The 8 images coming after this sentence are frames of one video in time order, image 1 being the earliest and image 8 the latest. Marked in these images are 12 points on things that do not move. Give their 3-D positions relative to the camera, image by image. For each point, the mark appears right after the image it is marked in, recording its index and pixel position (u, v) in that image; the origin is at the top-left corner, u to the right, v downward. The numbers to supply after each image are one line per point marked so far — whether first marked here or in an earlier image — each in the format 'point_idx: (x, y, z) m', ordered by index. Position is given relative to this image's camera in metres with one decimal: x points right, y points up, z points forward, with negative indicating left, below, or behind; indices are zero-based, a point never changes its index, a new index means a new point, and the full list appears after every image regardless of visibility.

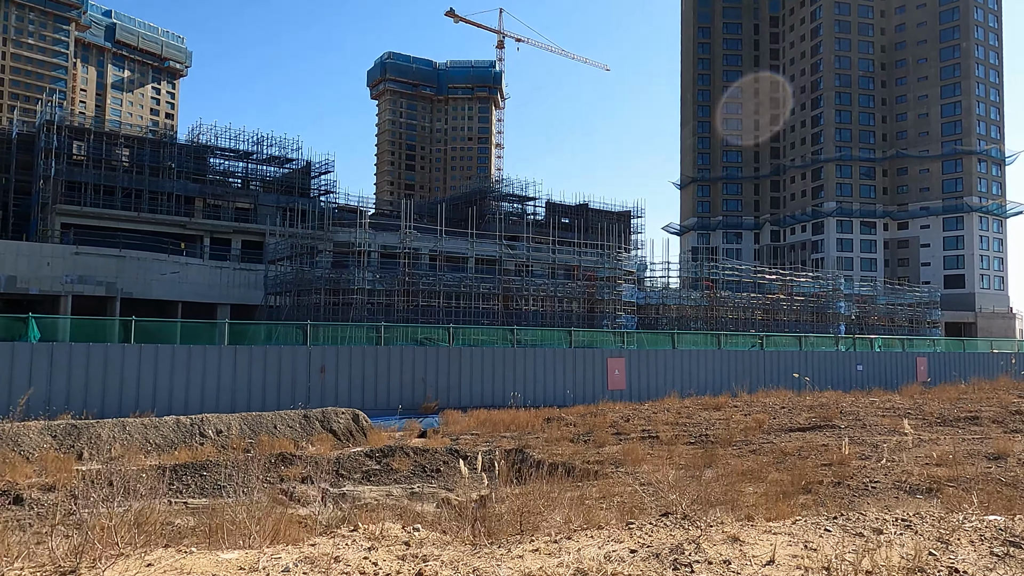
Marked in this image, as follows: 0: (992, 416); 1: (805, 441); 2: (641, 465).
0: (+9.1, -2.4, +14.6) m
1: (+4.5, -2.4, +11.8) m
2: (+1.7, -2.4, +10.2) m
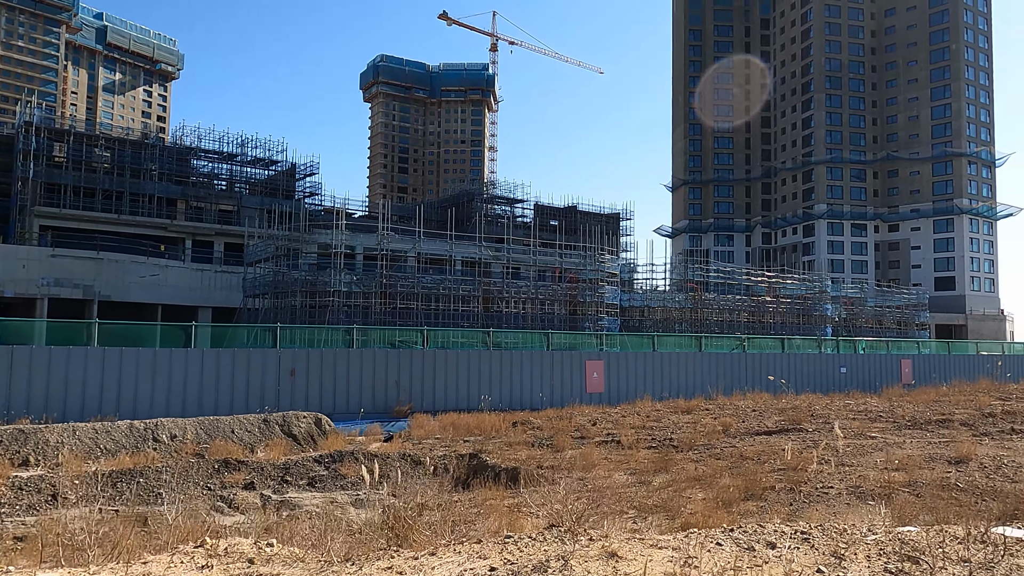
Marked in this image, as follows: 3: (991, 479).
0: (+8.4, -2.4, +14.3) m
1: (+3.8, -2.4, +11.5) m
2: (+1.1, -2.4, +10.0) m
3: (+5.6, -2.2, +8.9) m
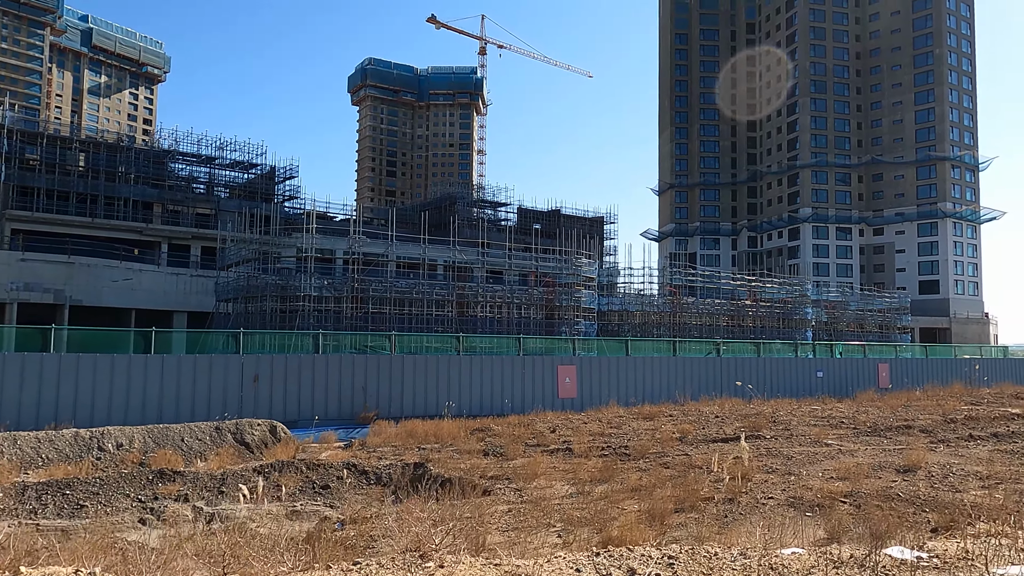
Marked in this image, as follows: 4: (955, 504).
0: (+7.6, -2.5, +14.2) m
1: (+3.1, -2.4, +11.3) m
2: (+0.3, -2.4, +9.7) m
3: (+4.8, -2.3, +8.7) m
4: (+4.6, -2.3, +8.0) m
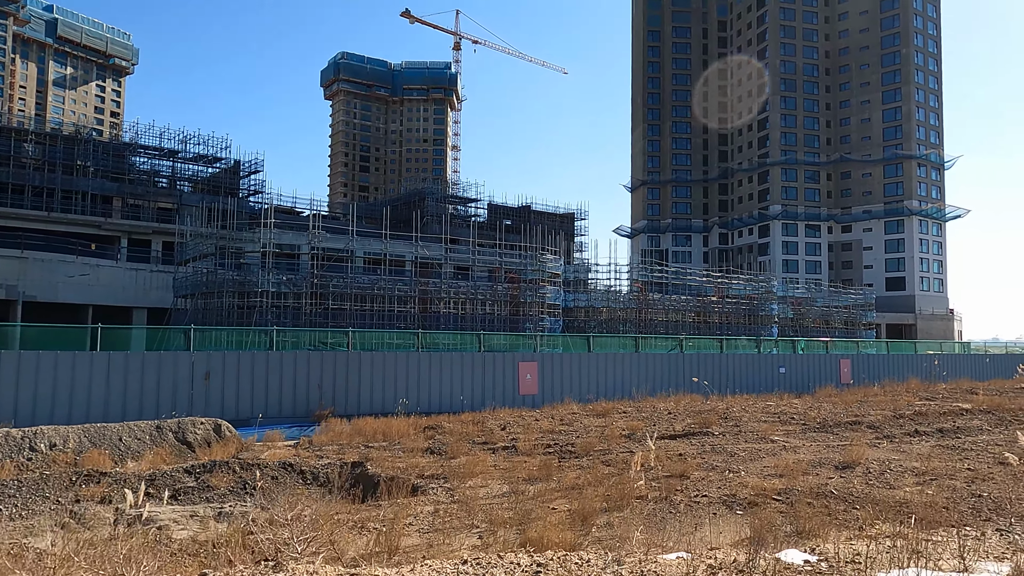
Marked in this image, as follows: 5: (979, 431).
0: (+6.7, -2.5, +14.2) m
1: (+2.2, -2.4, +11.2) m
2: (-0.4, -2.4, +9.6) m
3: (+4.1, -2.2, +8.7) m
4: (+3.9, -2.2, +8.0) m
5: (+8.0, -2.5, +13.2) m
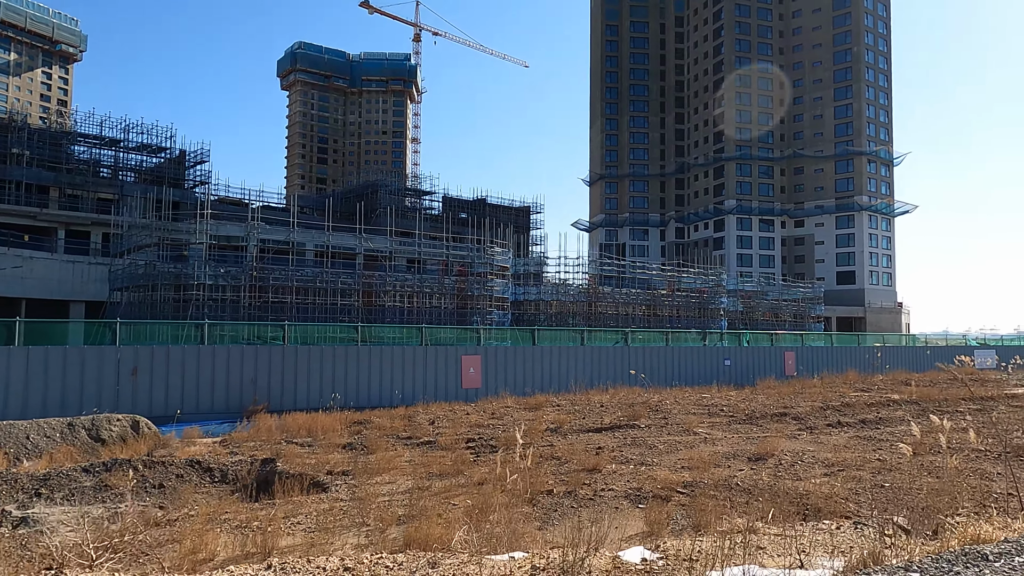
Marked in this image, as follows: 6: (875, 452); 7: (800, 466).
0: (+5.4, -2.3, +14.3) m
1: (+1.1, -2.3, +11.1) m
2: (-1.5, -2.3, +9.3) m
3: (+3.0, -2.1, +8.7) m
4: (+2.8, -2.1, +7.9) m
5: (+6.8, -2.3, +13.4) m
6: (+4.8, -2.2, +10.2) m
7: (+3.4, -2.1, +9.1) m
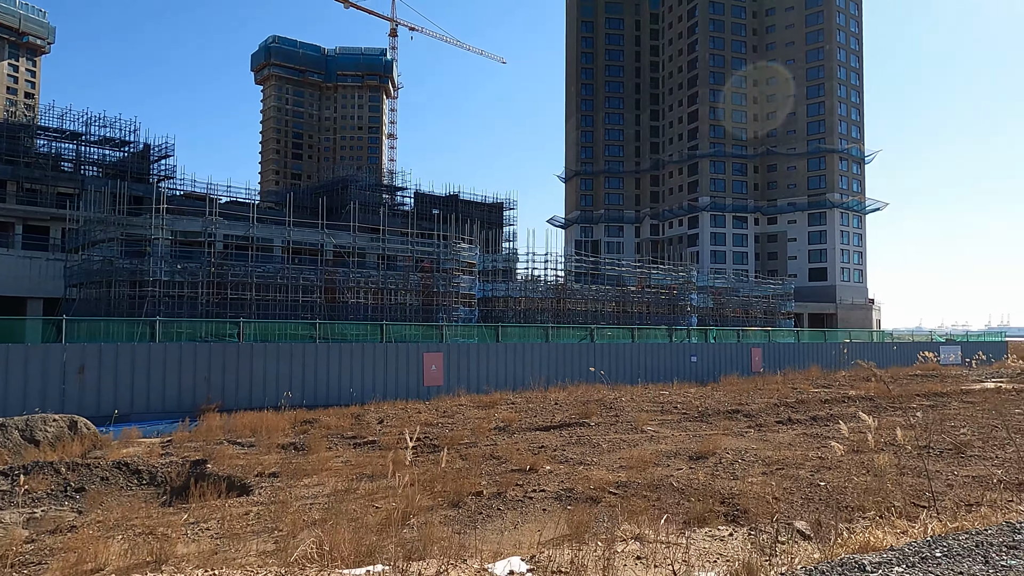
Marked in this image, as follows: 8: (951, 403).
0: (+4.5, -2.2, +14.2) m
1: (+0.2, -2.2, +10.9) m
2: (-2.3, -2.2, +9.0) m
3: (+2.3, -2.1, +8.5) m
4: (+2.1, -2.1, +7.8) m
5: (+5.9, -2.3, +13.3) m
6: (+4.0, -2.1, +10.0) m
7: (+2.7, -2.1, +9.0) m
8: (+8.8, -2.3, +15.4) m
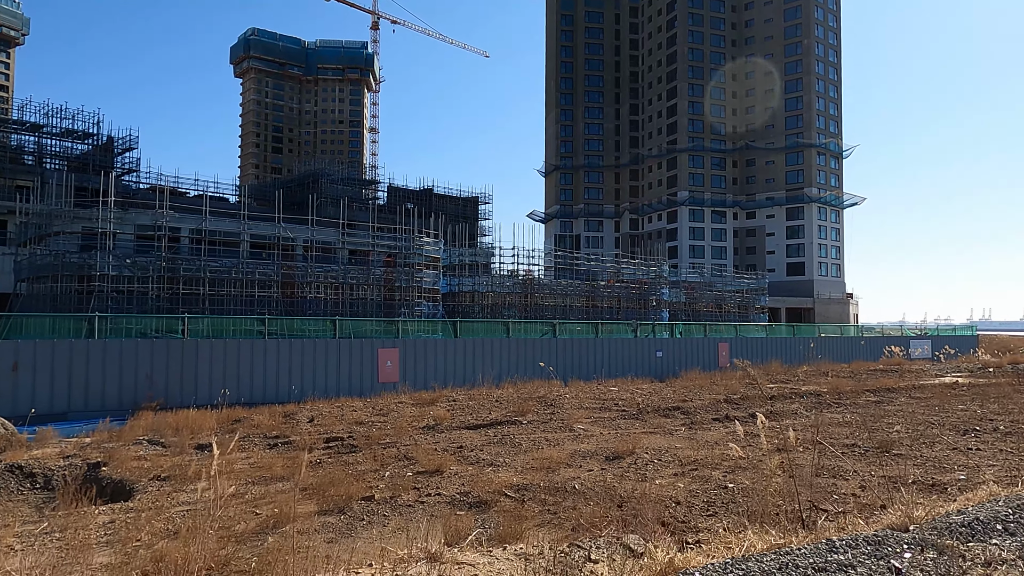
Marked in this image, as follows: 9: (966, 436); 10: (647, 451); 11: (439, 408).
0: (+3.3, -2.1, +13.9) m
1: (-0.9, -2.1, +10.5) m
2: (-3.4, -2.2, +8.6) m
3: (+1.2, -2.0, +8.2) m
4: (+1.1, -2.0, +7.4) m
5: (+4.7, -2.2, +13.0) m
6: (+2.9, -2.0, +9.7) m
7: (+1.6, -2.0, +8.7) m
8: (+7.6, -2.2, +15.2) m
9: (+6.3, -2.0, +10.6) m
10: (+1.7, -2.0, +9.5) m
11: (-1.3, -2.2, +14.2) m
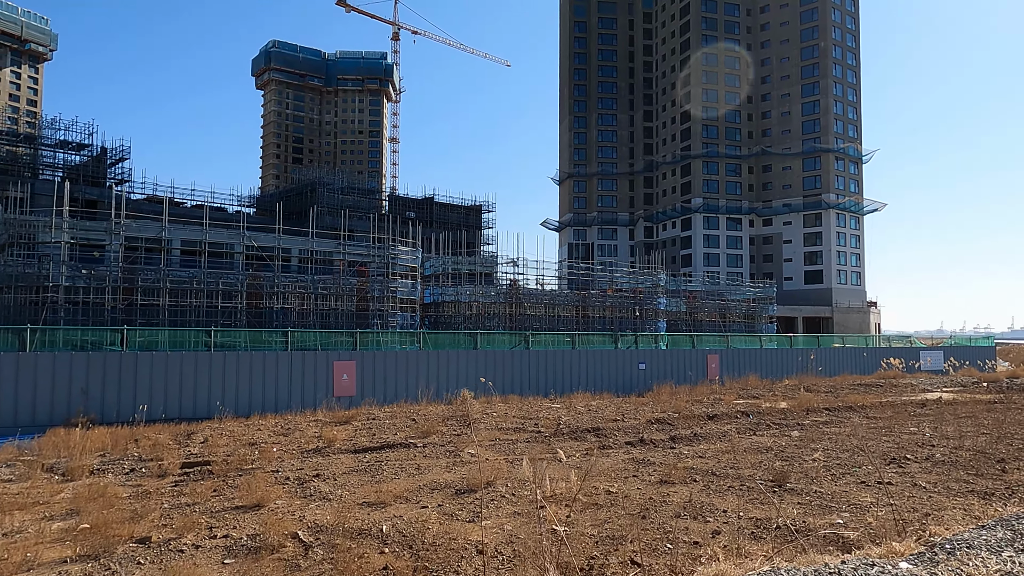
0: (+1.8, -2.3, +12.9) m
1: (-2.5, -2.3, +9.6) m
2: (-5.1, -2.3, +7.8) m
3: (-0.5, -2.1, +7.2) m
4: (-0.7, -2.1, +6.4) m
5: (+3.2, -2.3, +11.9) m
6: (+1.2, -2.2, +8.7) m
7: (-0.1, -2.1, +7.7) m
8: (+6.2, -2.4, +13.9) m
9: (+4.6, -2.2, +9.4) m
10: (0.0, -2.1, +8.5) m
11: (-2.8, -2.4, +13.3) m
